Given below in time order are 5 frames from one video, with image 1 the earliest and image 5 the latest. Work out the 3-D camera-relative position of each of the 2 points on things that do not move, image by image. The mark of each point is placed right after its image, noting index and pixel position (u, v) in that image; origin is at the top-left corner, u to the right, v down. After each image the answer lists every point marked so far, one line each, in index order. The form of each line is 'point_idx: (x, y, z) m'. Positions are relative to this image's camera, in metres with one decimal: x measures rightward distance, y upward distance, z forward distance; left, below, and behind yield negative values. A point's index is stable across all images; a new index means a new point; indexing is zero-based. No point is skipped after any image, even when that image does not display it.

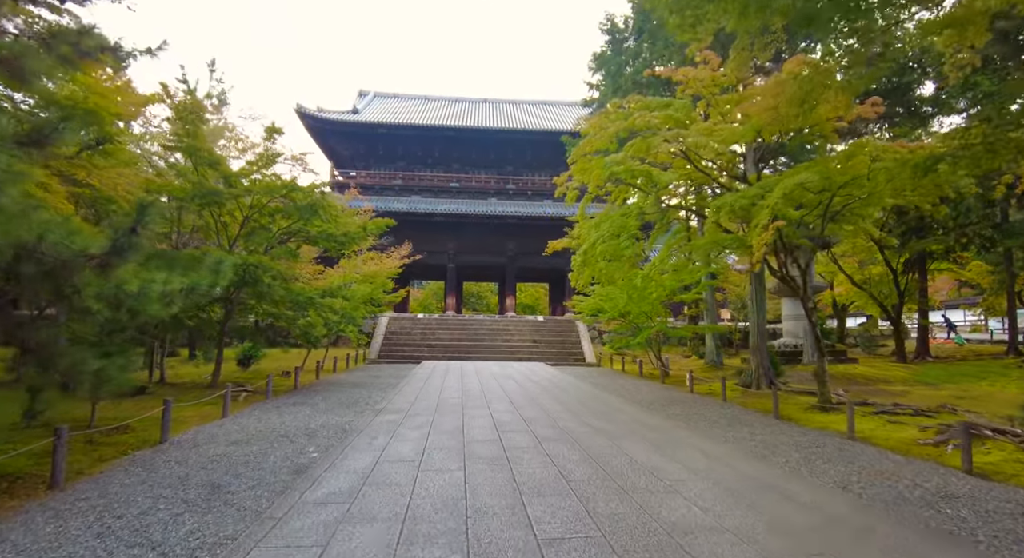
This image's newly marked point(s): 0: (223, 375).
0: (-6.9, -2.3, +13.1) m
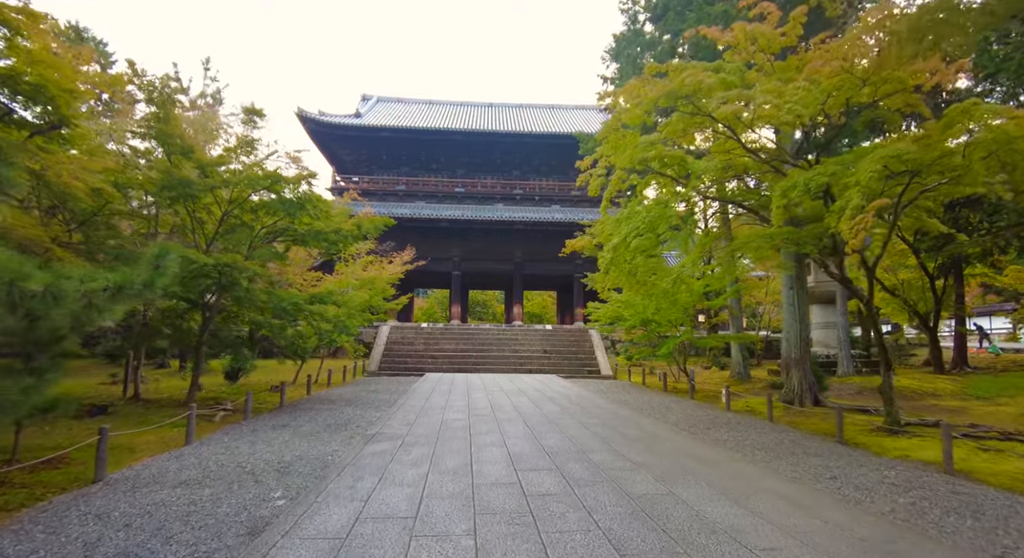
0: (-6.6, -2.4, +11.8) m
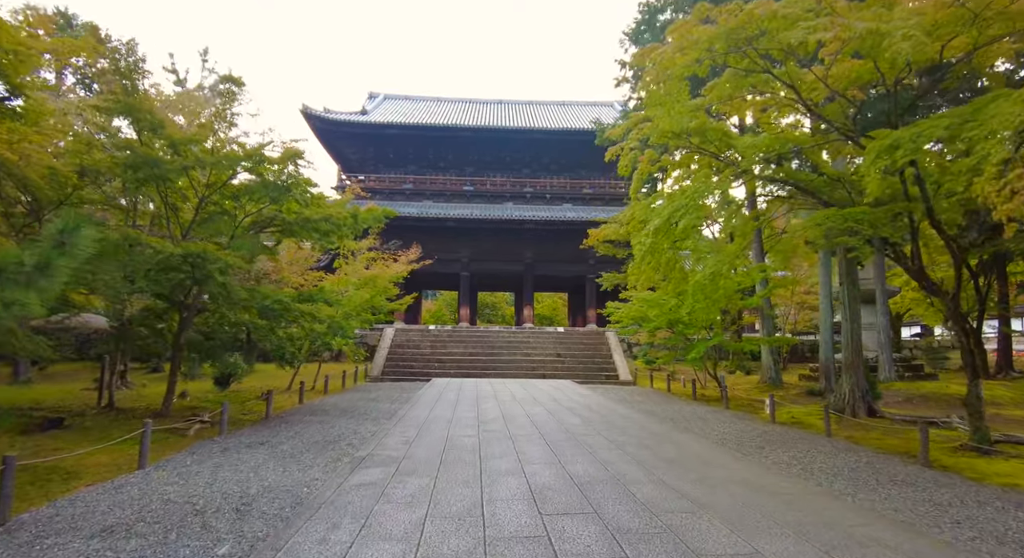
0: (-6.3, -2.4, +10.7) m
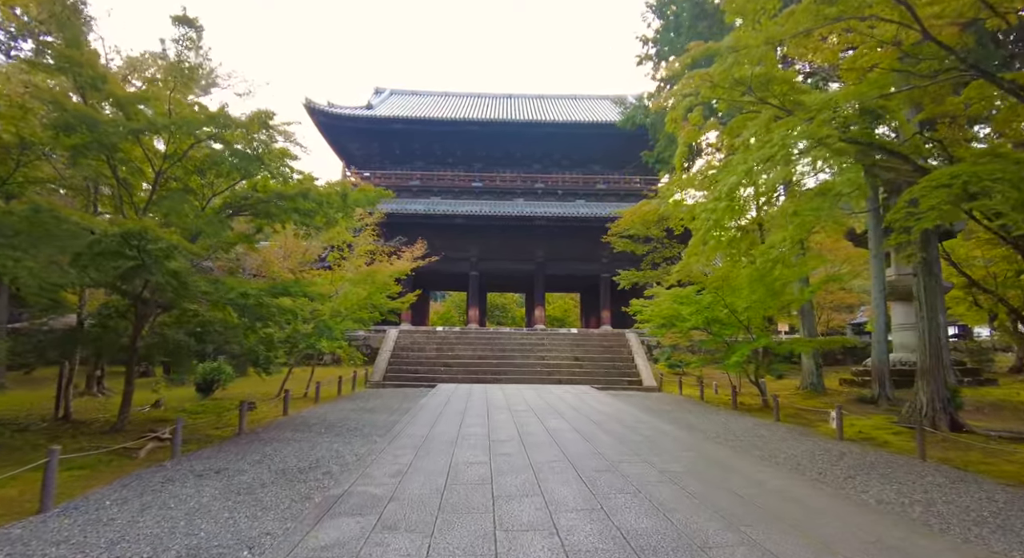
0: (-6.1, -2.3, +9.4) m
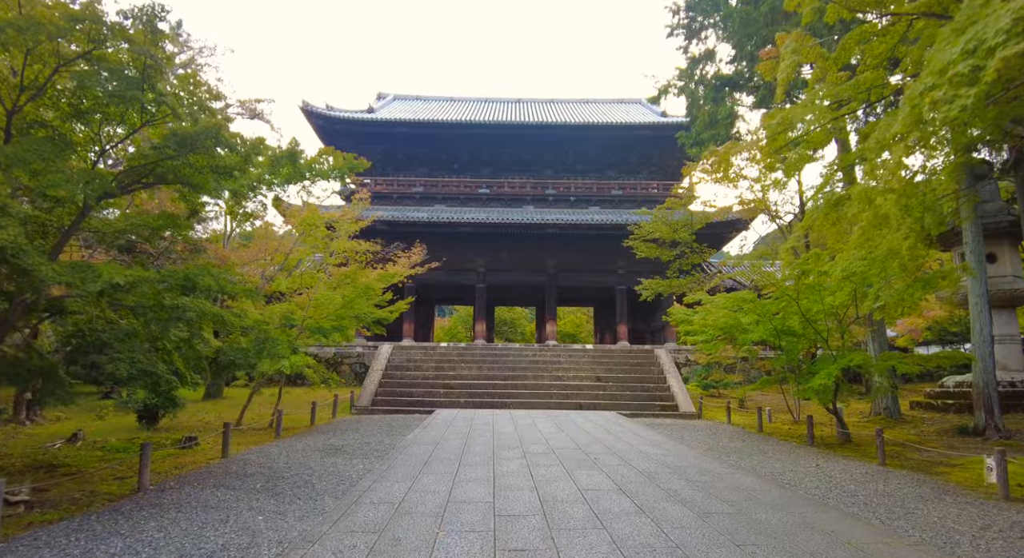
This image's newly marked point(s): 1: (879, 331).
0: (-5.9, -2.2, +7.2) m
1: (+7.6, -1.0, +11.3) m
